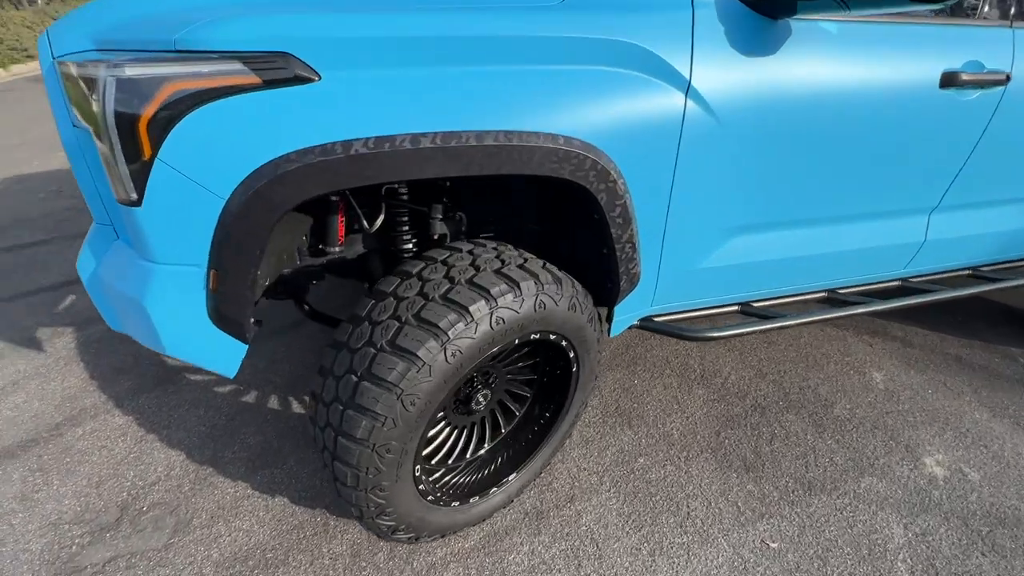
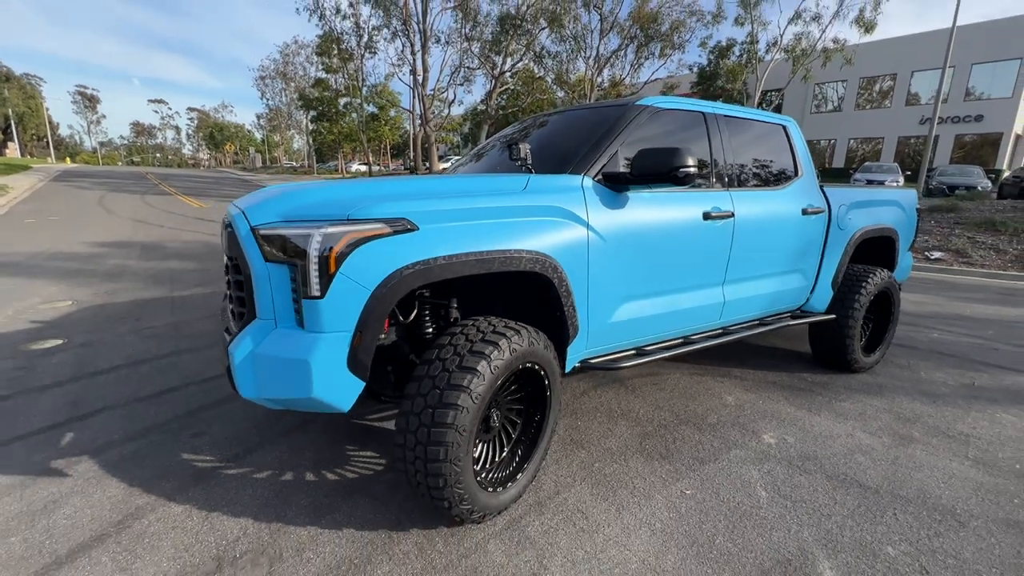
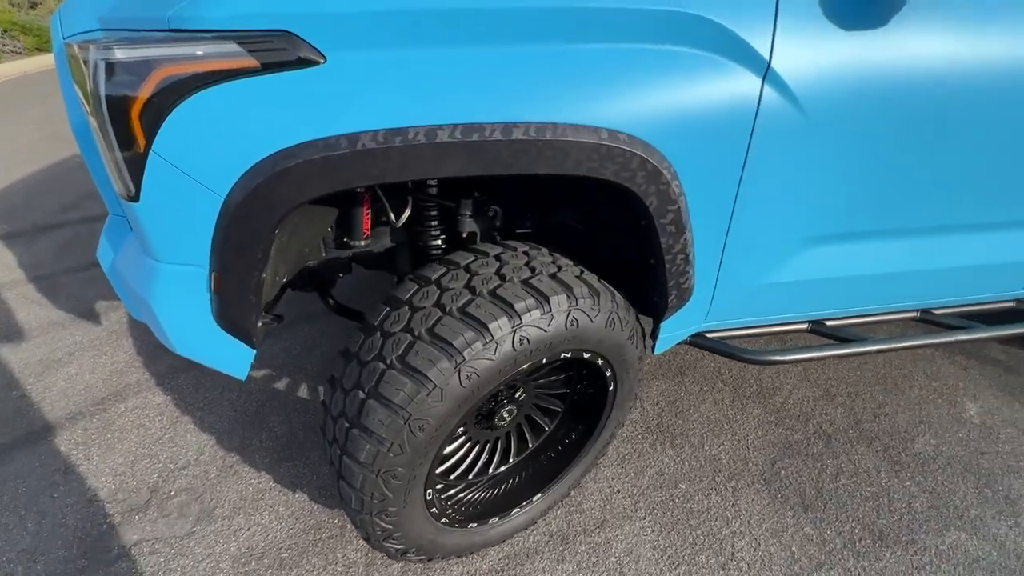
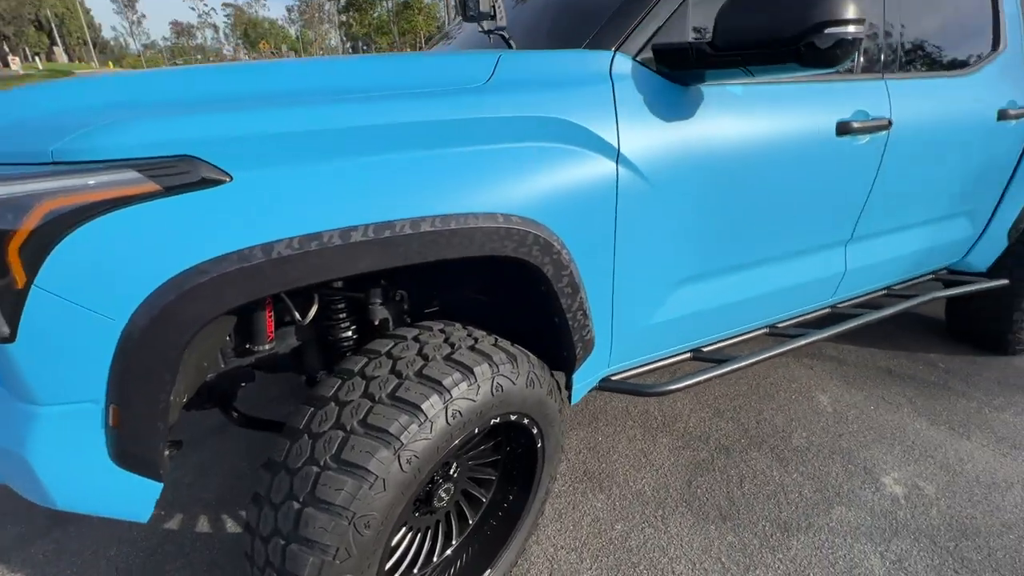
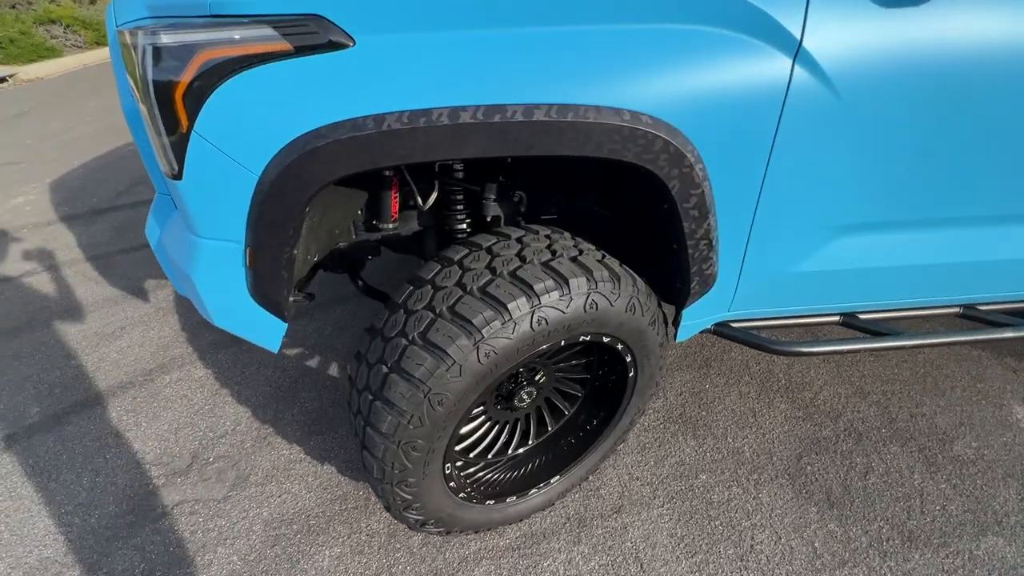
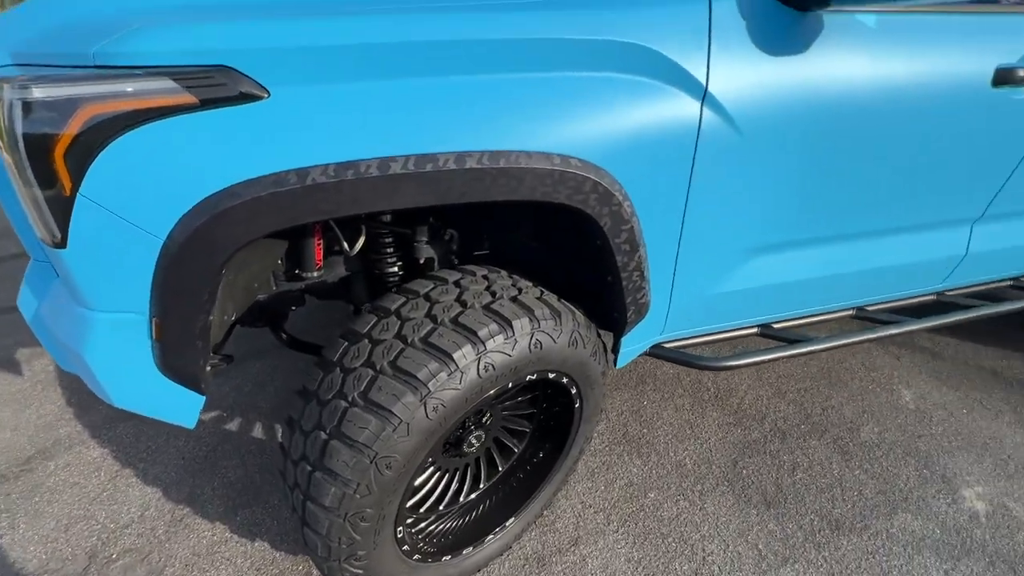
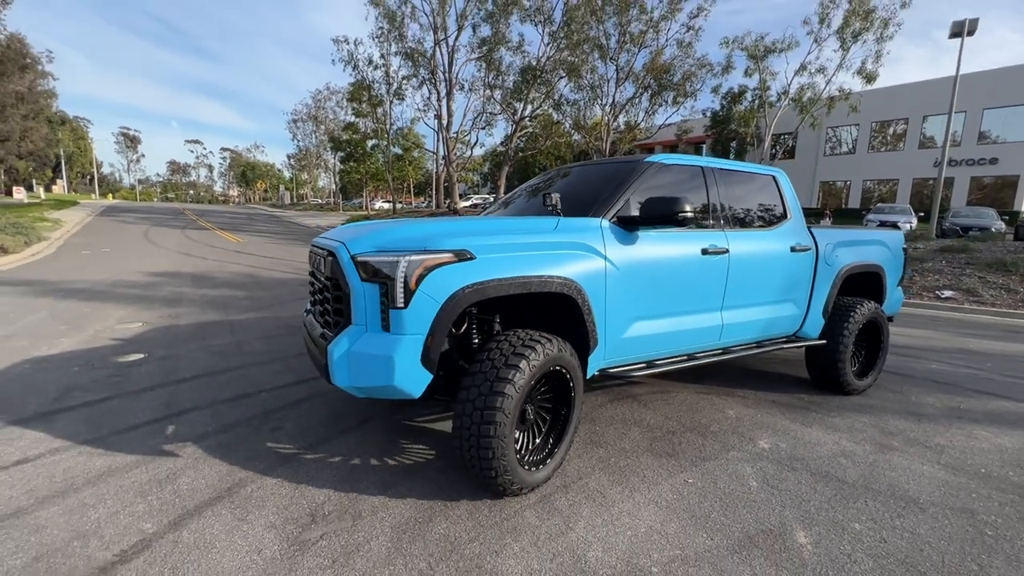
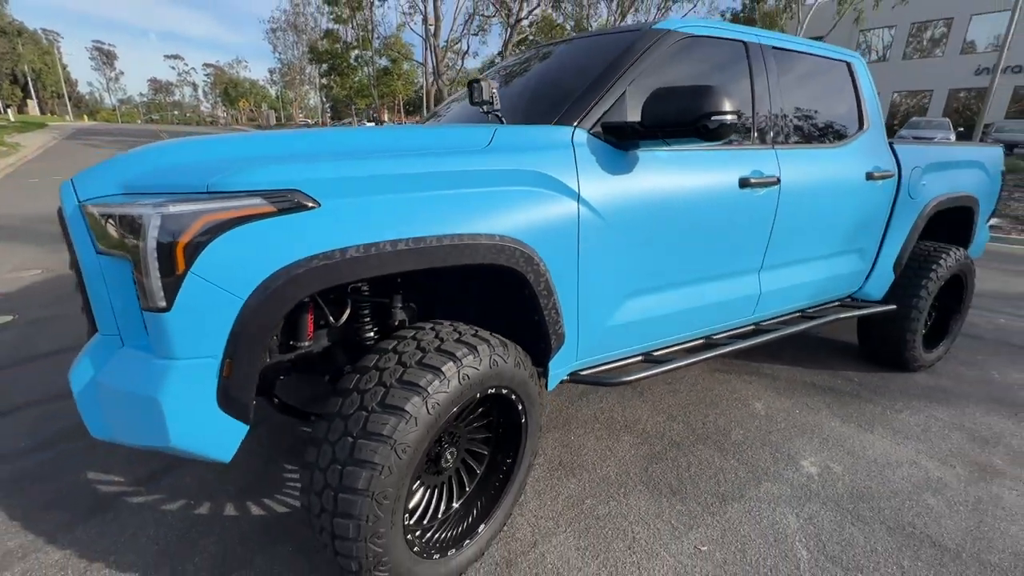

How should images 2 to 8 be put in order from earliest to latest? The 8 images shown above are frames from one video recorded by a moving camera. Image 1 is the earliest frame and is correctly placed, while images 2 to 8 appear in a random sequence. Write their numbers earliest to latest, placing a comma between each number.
5, 3, 6, 4, 8, 2, 7
